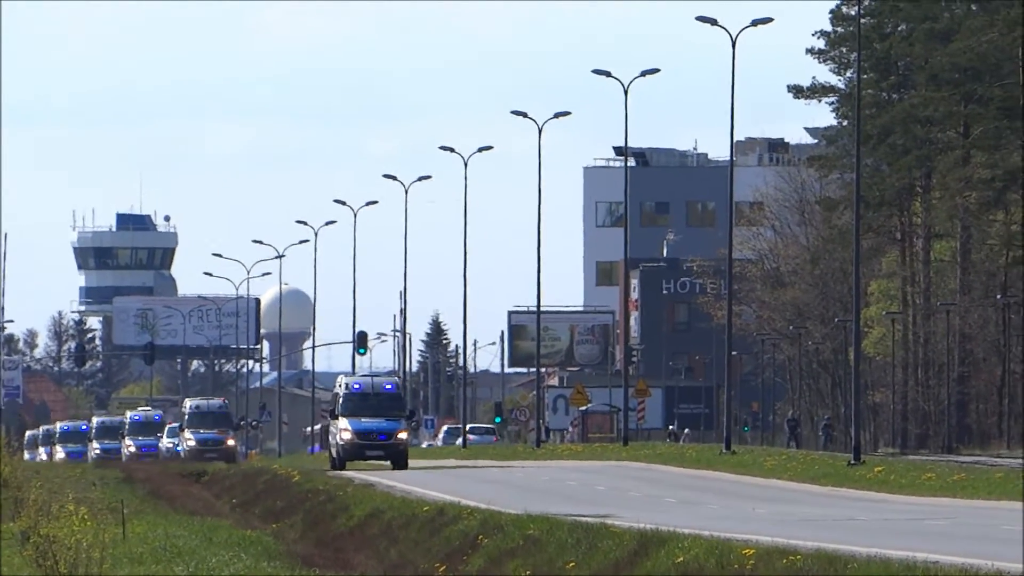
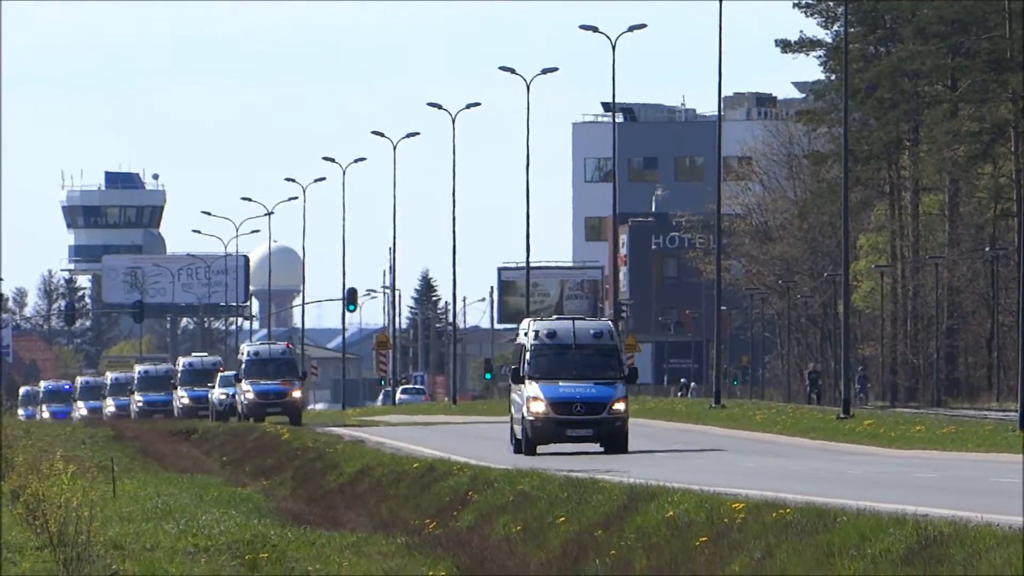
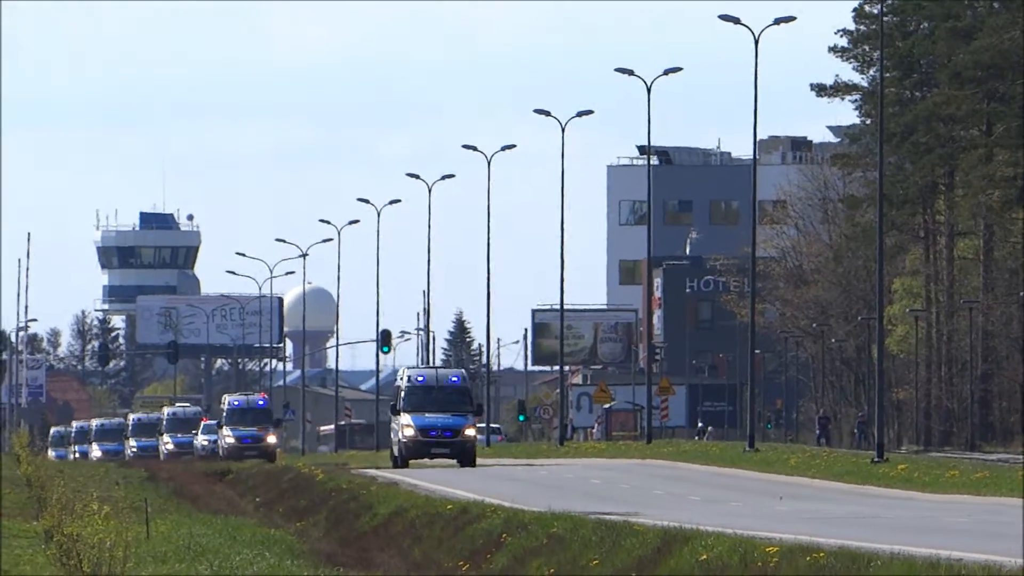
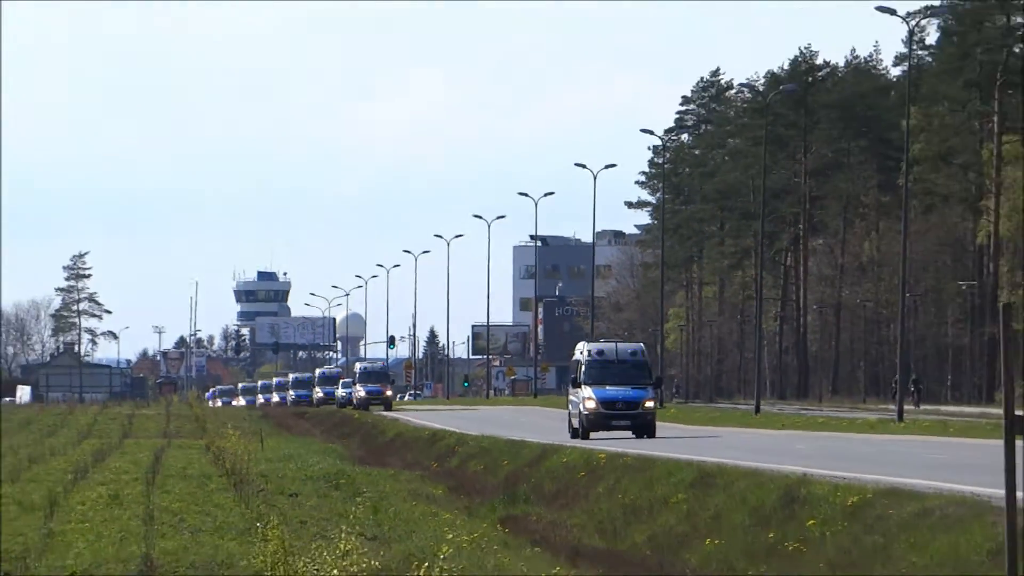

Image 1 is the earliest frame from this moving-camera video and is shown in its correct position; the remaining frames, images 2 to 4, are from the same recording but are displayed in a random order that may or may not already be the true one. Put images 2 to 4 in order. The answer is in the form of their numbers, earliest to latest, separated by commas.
3, 2, 4
